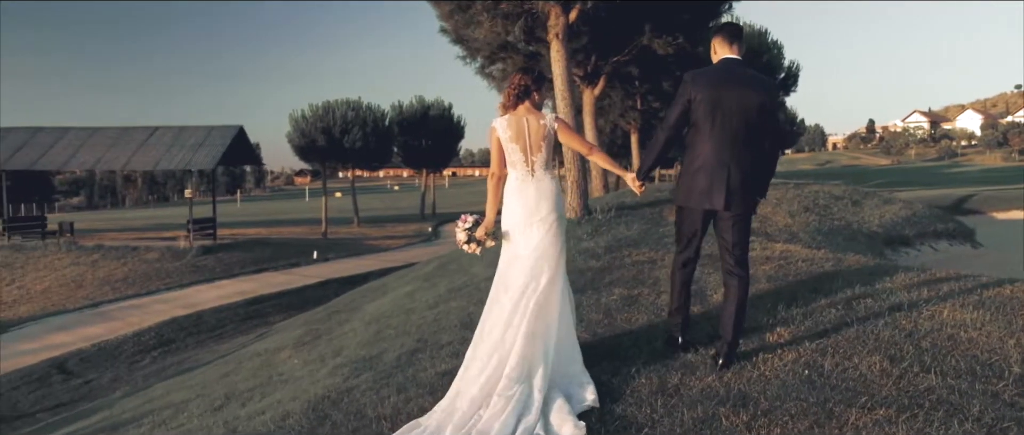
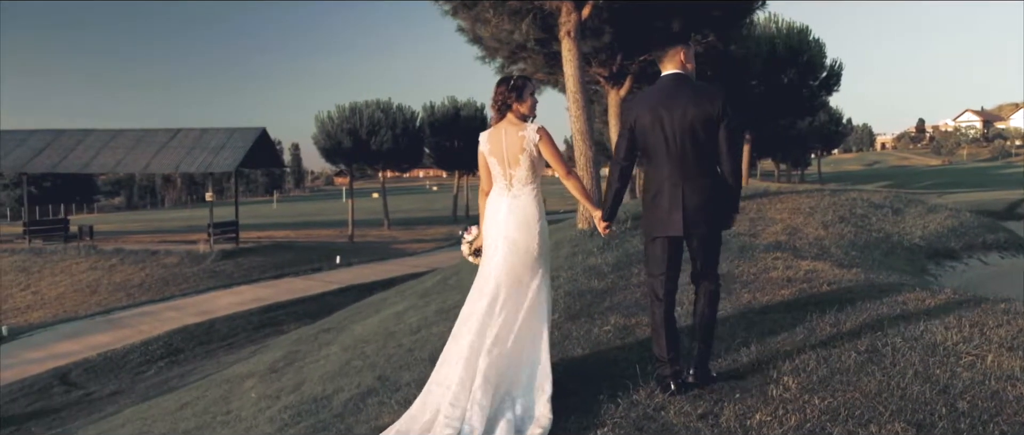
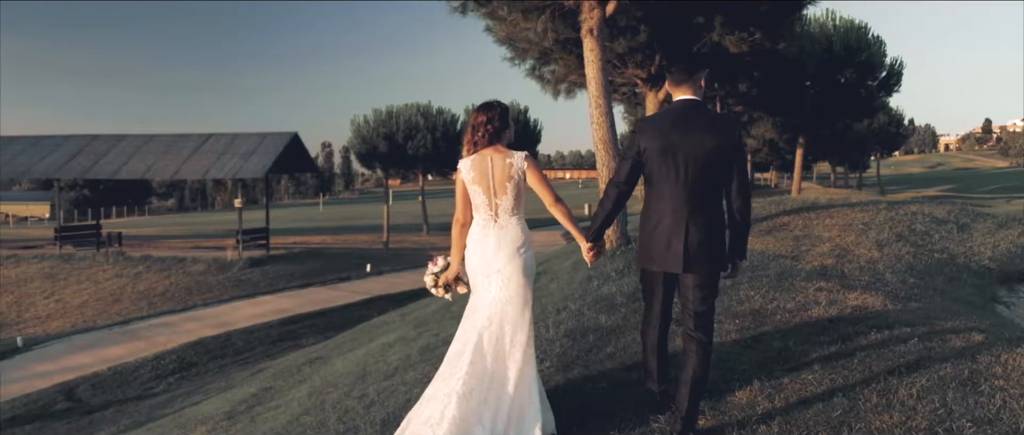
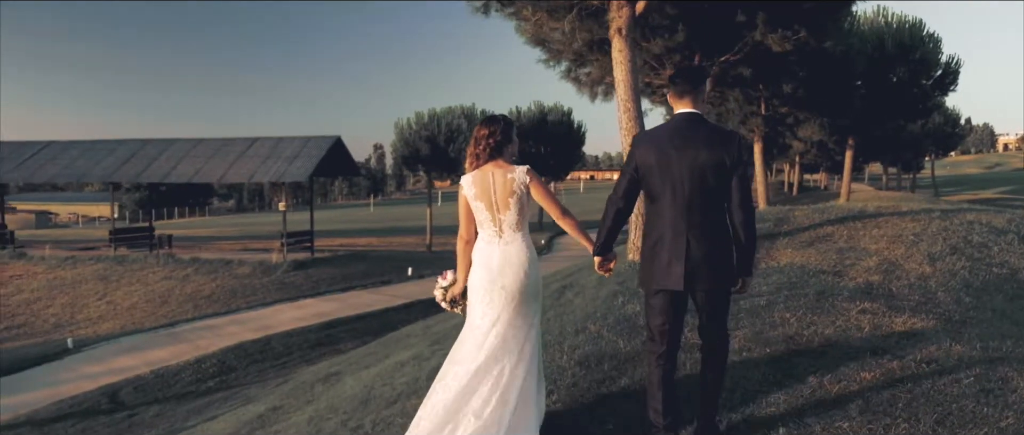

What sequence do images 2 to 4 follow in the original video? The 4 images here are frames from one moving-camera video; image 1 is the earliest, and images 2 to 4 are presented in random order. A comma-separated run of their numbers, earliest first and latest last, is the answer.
2, 3, 4
